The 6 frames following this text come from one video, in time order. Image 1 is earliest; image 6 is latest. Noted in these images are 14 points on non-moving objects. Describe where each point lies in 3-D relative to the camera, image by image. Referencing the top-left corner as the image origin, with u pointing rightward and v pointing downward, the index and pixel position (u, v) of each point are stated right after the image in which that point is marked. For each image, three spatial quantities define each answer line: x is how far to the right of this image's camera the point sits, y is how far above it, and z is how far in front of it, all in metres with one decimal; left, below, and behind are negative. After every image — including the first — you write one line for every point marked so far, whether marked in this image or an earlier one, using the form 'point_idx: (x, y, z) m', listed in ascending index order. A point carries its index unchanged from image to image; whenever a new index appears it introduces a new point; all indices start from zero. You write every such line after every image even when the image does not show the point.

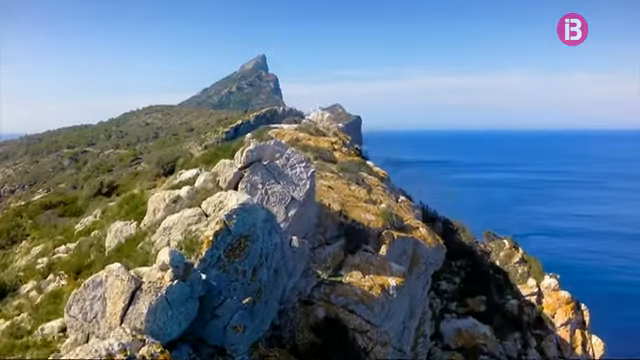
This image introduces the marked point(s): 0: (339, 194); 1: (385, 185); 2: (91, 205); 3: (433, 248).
0: (+0.3, -0.2, +9.4) m
1: (+1.3, -0.1, +10.7) m
2: (-5.2, -0.6, +12.5) m
3: (+1.9, -1.1, +9.3) m
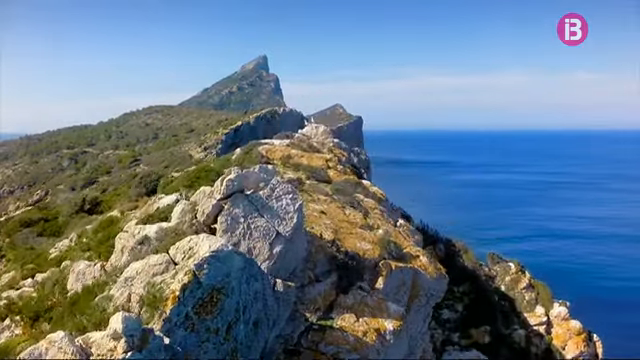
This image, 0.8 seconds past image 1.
0: (+0.2, -0.6, +8.7) m
1: (+1.1, -0.5, +10.0) m
2: (-5.4, -0.9, +11.8) m
3: (+1.8, -1.5, +8.5) m
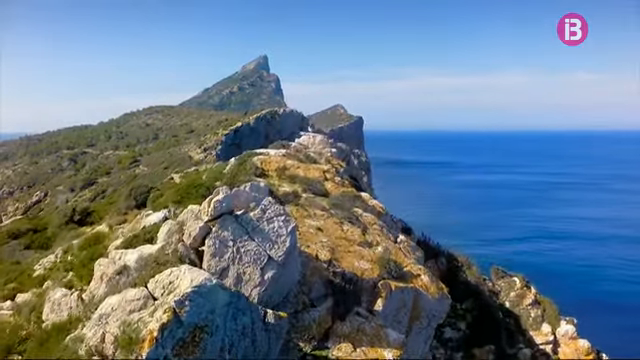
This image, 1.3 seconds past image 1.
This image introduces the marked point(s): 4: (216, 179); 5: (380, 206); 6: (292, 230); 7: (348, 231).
0: (+0.1, -0.9, +8.3) m
1: (+1.1, -0.7, +9.6) m
2: (-5.4, -1.2, +11.3) m
3: (+1.7, -1.8, +8.1) m
4: (-1.9, 0.0, +9.8) m
5: (+1.1, -0.5, +10.1) m
6: (-0.3, -0.6, +6.3) m
7: (+0.4, -0.8, +8.5) m
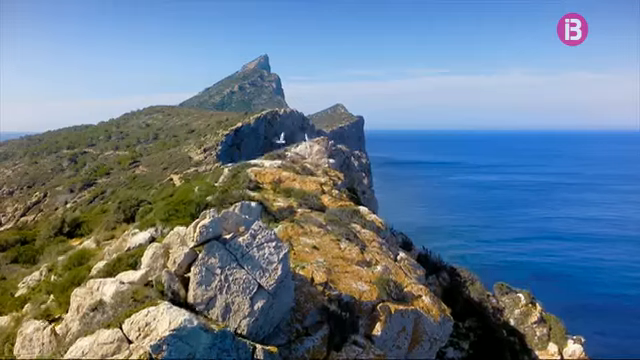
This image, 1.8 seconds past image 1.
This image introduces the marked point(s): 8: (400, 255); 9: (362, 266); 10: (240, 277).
0: (+0.1, -1.1, +7.8) m
1: (+1.0, -1.0, +9.2) m
2: (-5.5, -1.4, +10.9) m
3: (+1.7, -2.0, +7.7) m
4: (-1.9, -0.2, +9.4) m
5: (+1.1, -0.7, +9.7) m
6: (-0.4, -0.8, +5.9) m
7: (+0.4, -1.0, +8.1) m
8: (+1.3, -1.2, +8.9) m
9: (+0.6, -1.3, +7.9) m
10: (-0.8, -1.0, +5.6) m
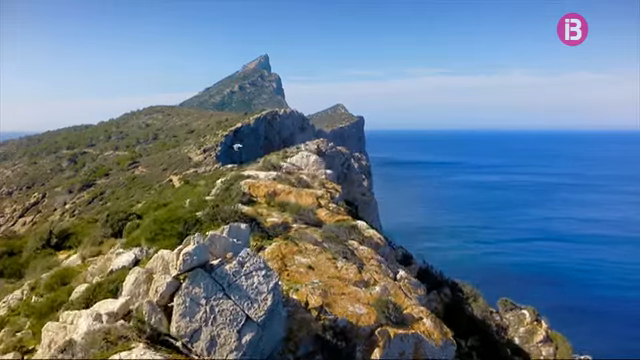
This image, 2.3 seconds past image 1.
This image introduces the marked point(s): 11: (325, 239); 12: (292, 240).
0: (0.0, -1.3, +7.4) m
1: (+1.0, -1.2, +8.7) m
2: (-5.5, -1.6, +10.5) m
3: (+1.6, -2.2, +7.3) m
4: (-2.0, -0.4, +9.0) m
5: (+1.0, -0.9, +9.3) m
6: (-0.5, -1.0, +5.5) m
7: (+0.3, -1.3, +7.7) m
8: (+1.3, -1.4, +8.5) m
9: (+0.5, -1.5, +7.5) m
10: (-0.9, -1.2, +5.2) m
11: (+0.1, -0.9, +8.3) m
12: (-0.4, -0.9, +8.0) m
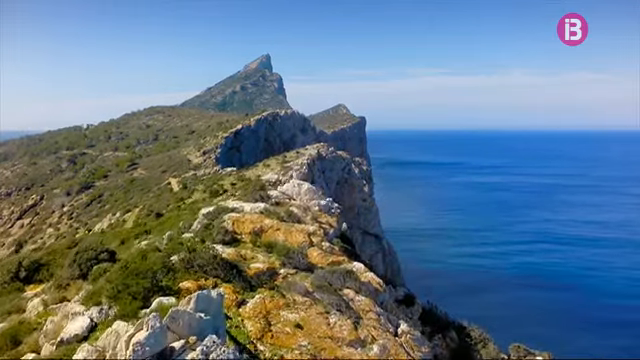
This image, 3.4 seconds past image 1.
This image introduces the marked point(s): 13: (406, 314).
0: (-0.1, -1.8, +6.5) m
1: (+0.9, -1.7, +7.8) m
2: (-5.7, -2.1, +9.6) m
3: (+1.5, -2.8, +6.3) m
4: (-2.1, -1.0, +8.0) m
5: (+0.9, -1.5, +8.3) m
6: (-0.6, -1.6, +4.5) m
7: (+0.2, -1.8, +6.7) m
8: (+1.1, -2.0, +7.5) m
9: (+0.4, -2.0, +6.5) m
10: (-1.0, -1.7, +4.2) m
11: (0.0, -1.4, +7.4) m
12: (-0.5, -1.4, +7.0) m
13: (+1.5, -2.0, +9.3) m
